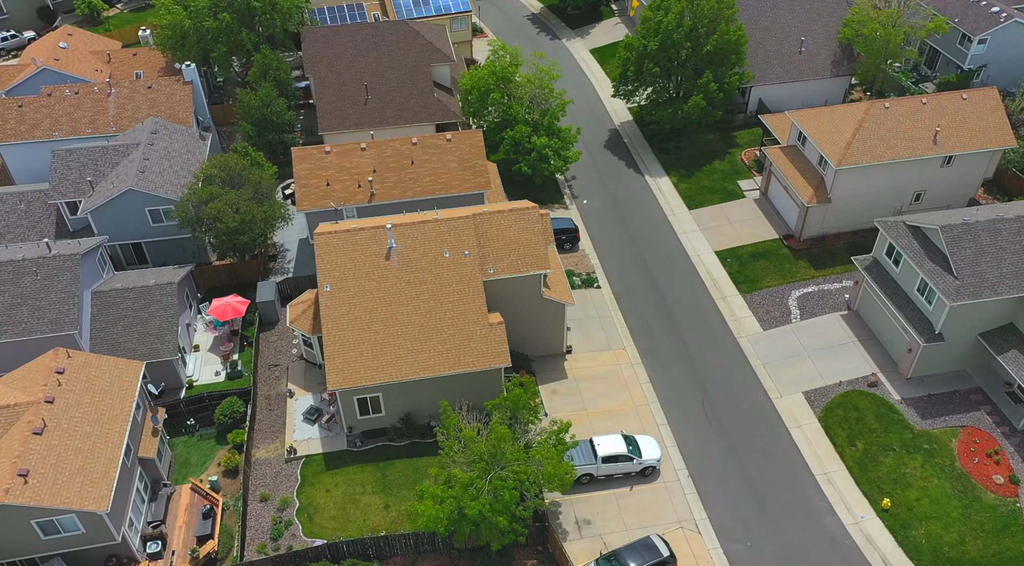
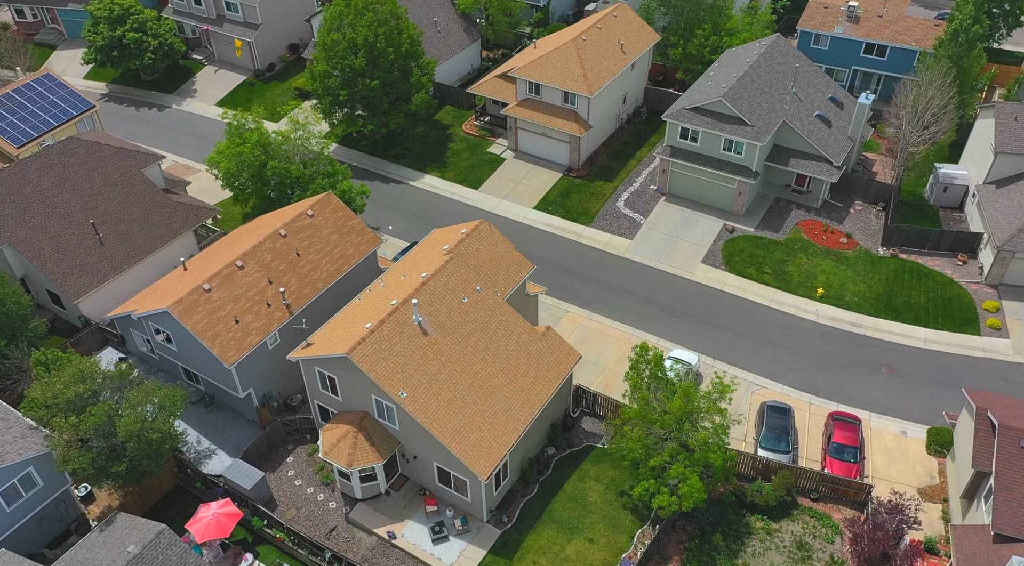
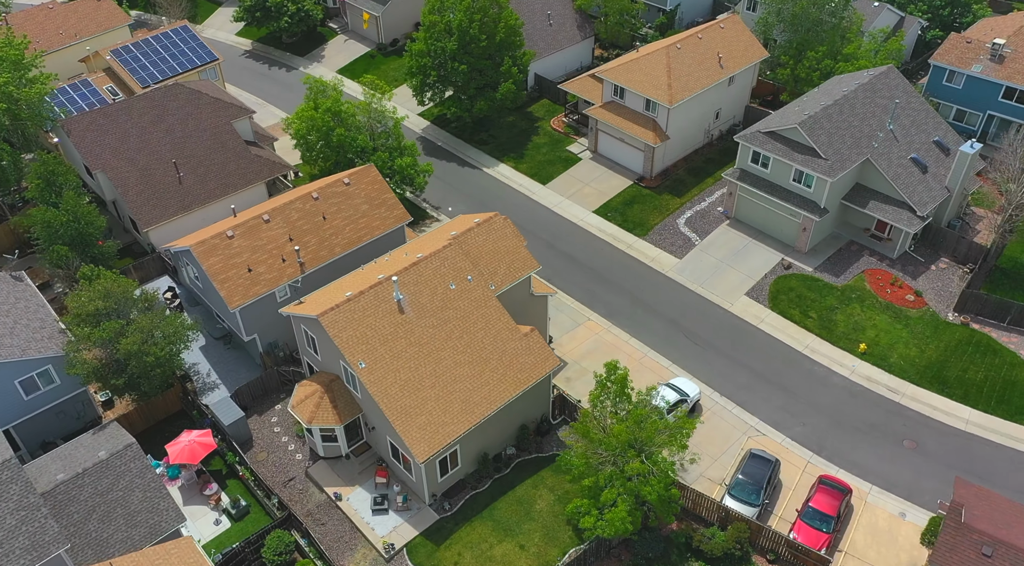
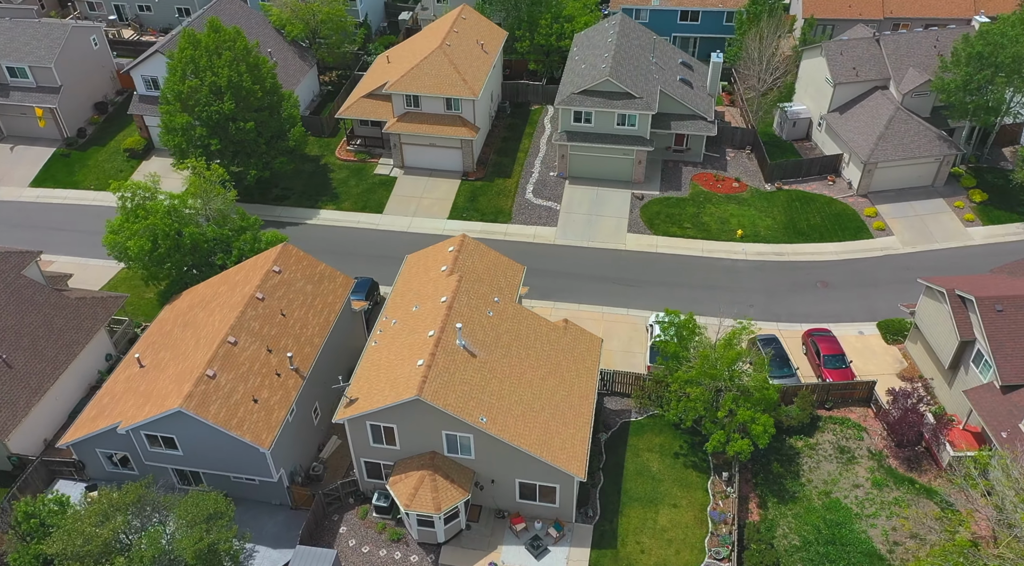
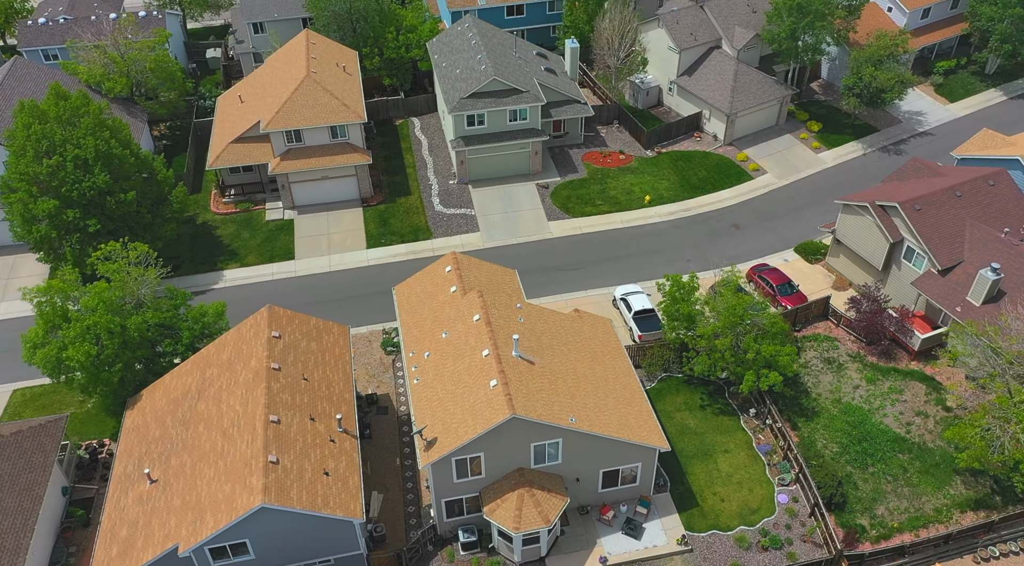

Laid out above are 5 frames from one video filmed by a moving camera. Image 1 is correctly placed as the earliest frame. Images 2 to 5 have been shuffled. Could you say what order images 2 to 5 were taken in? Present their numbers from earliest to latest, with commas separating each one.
3, 2, 4, 5
